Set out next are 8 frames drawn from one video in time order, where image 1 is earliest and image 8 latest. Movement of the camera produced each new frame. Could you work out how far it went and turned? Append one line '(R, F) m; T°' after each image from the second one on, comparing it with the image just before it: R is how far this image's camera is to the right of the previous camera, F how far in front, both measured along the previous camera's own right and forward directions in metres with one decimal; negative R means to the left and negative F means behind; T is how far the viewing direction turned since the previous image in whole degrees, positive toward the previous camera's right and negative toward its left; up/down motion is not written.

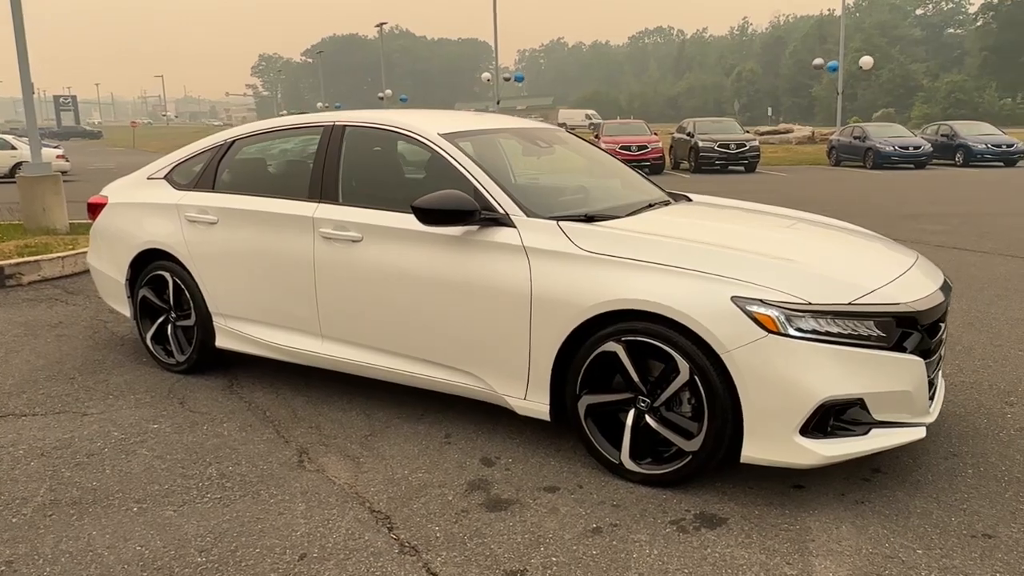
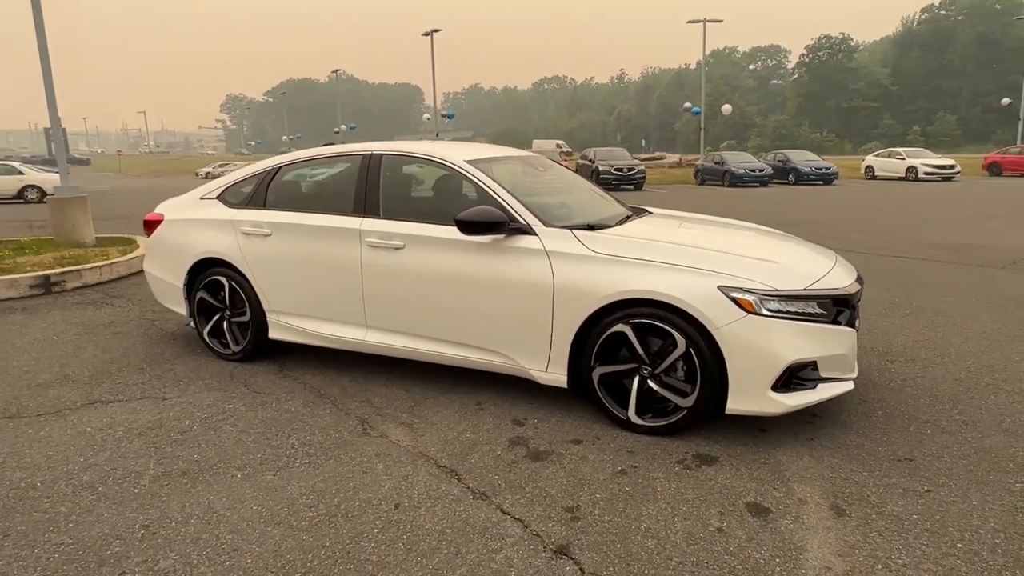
(-0.5, -0.7) m; +6°
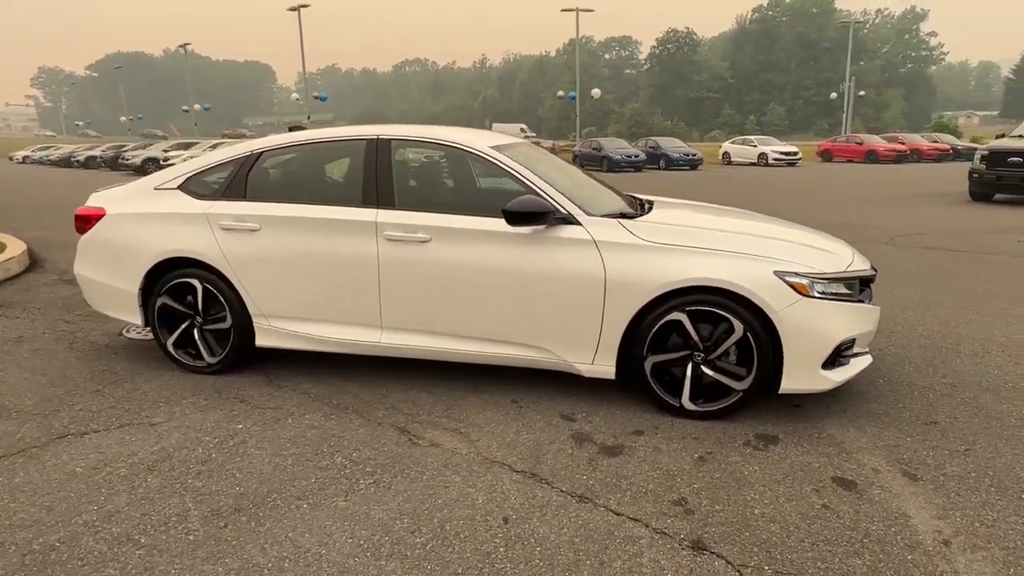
(-1.0, +0.3) m; +12°
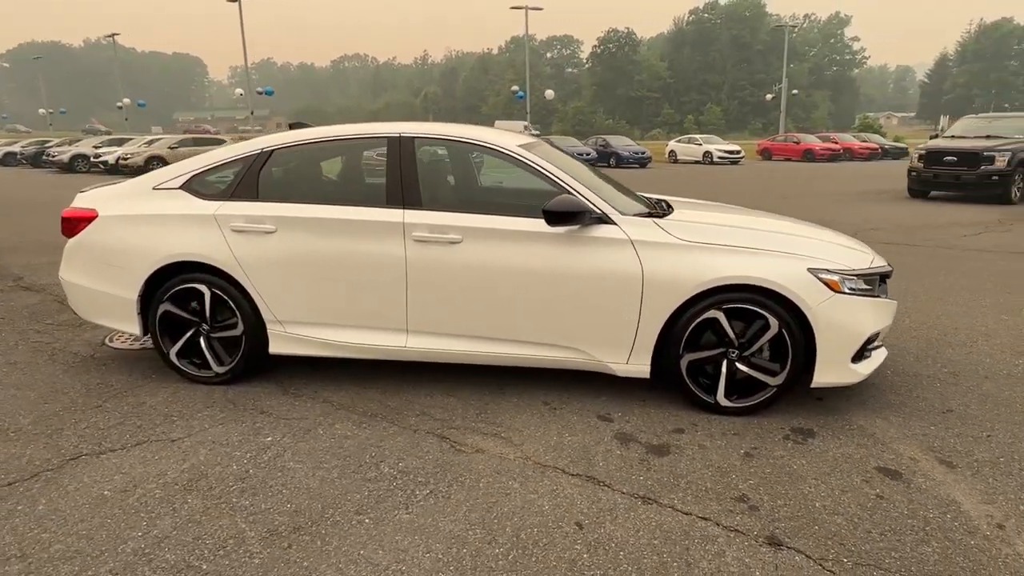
(-0.5, +0.1) m; +5°
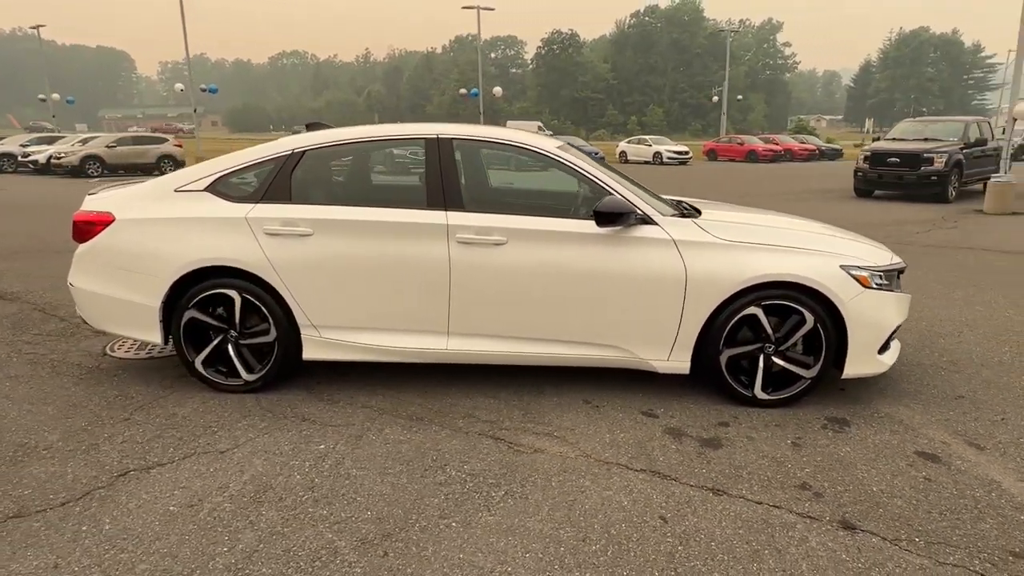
(-0.6, 0.0) m; +5°
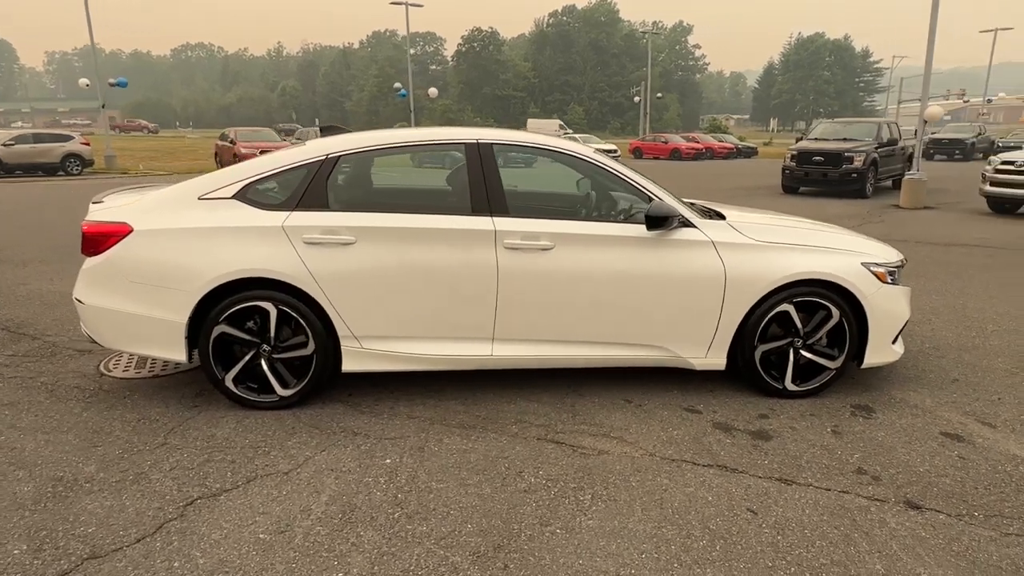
(-0.7, 0.0) m; +7°
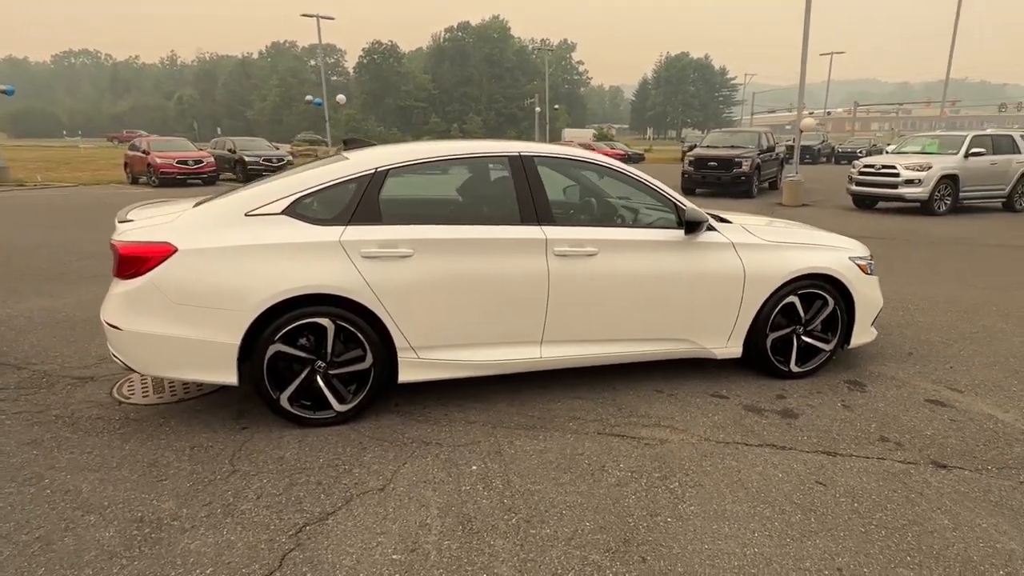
(-0.9, -0.1) m; +9°
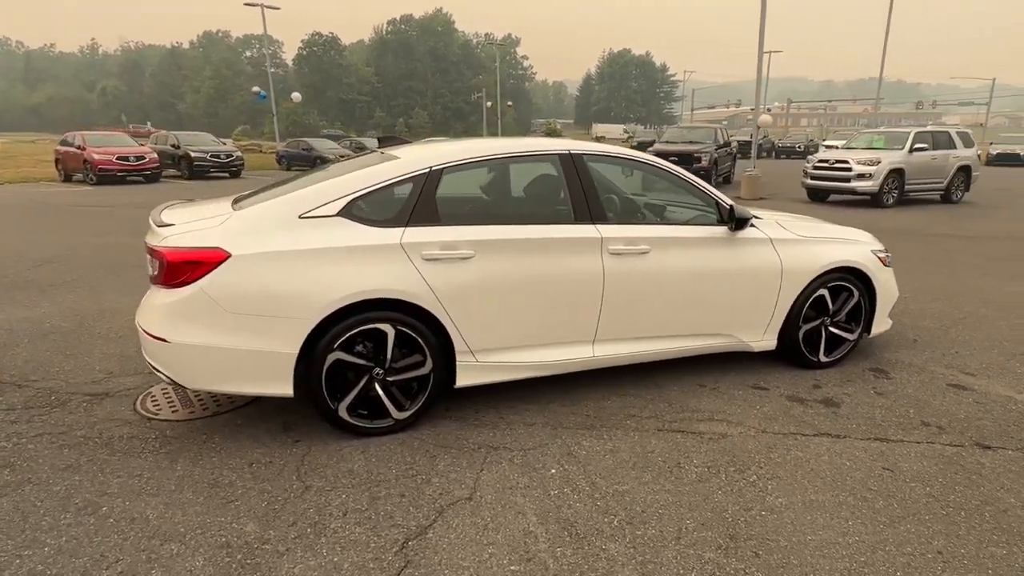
(-0.7, +0.1) m; +6°
